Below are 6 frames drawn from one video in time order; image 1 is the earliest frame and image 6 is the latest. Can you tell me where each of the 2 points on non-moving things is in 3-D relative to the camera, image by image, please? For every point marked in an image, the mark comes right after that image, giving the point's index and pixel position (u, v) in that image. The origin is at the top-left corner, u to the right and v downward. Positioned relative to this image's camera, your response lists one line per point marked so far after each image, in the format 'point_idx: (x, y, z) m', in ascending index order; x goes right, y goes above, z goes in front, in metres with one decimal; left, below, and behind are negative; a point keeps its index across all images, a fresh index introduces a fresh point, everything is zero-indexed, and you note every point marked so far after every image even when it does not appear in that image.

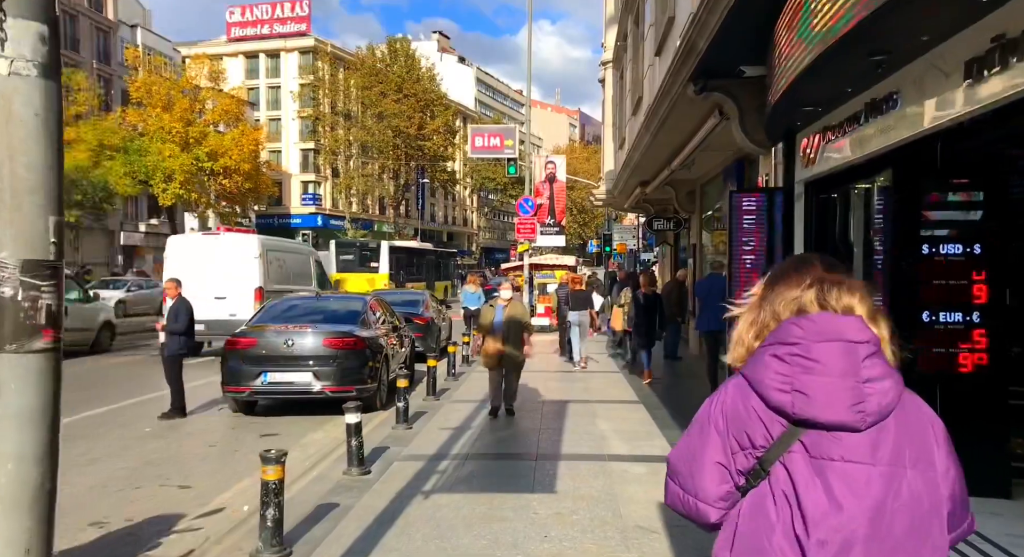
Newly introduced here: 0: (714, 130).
0: (+2.3, +1.7, +9.4) m
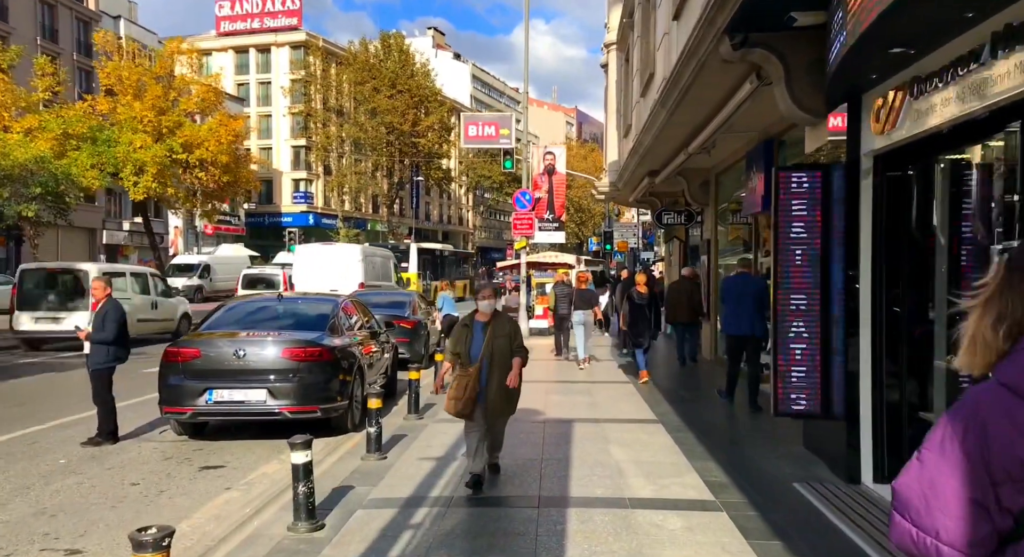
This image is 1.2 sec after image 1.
0: (+2.2, +1.7, +8.0) m
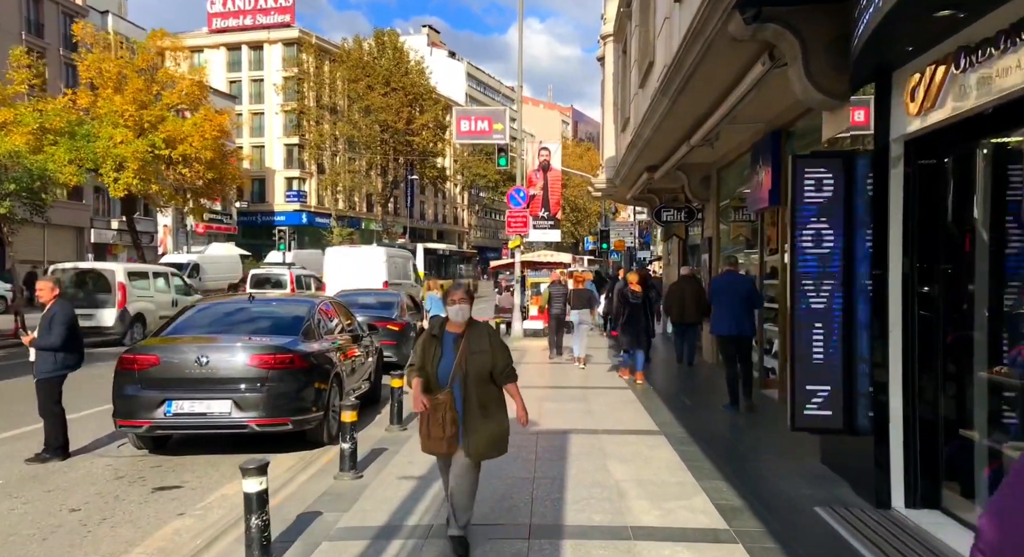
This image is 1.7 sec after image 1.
0: (+2.1, +1.7, +7.3) m
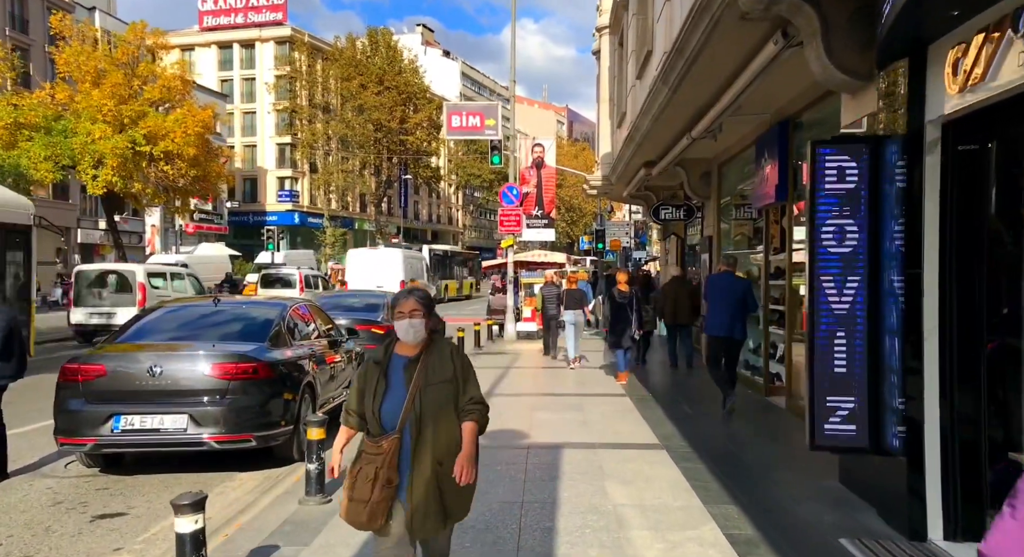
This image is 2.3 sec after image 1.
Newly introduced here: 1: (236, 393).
0: (+2.0, +1.7, +6.7) m
1: (-2.0, -0.8, +6.2) m
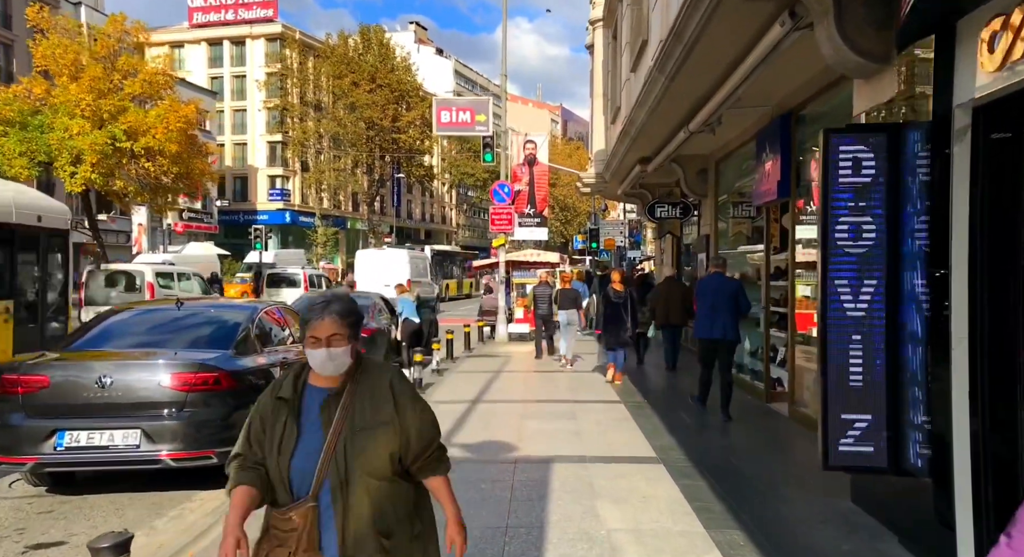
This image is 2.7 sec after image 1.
0: (+1.9, +1.7, +6.2) m
1: (-2.1, -0.9, +5.7) m
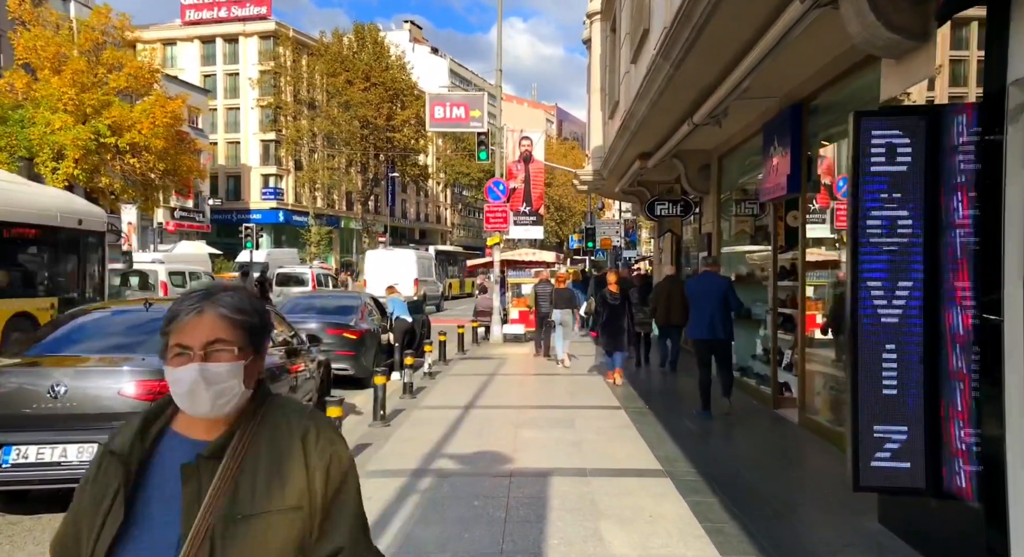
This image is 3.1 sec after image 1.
0: (+1.9, +1.7, +5.7) m
1: (-2.1, -0.9, +5.2) m
